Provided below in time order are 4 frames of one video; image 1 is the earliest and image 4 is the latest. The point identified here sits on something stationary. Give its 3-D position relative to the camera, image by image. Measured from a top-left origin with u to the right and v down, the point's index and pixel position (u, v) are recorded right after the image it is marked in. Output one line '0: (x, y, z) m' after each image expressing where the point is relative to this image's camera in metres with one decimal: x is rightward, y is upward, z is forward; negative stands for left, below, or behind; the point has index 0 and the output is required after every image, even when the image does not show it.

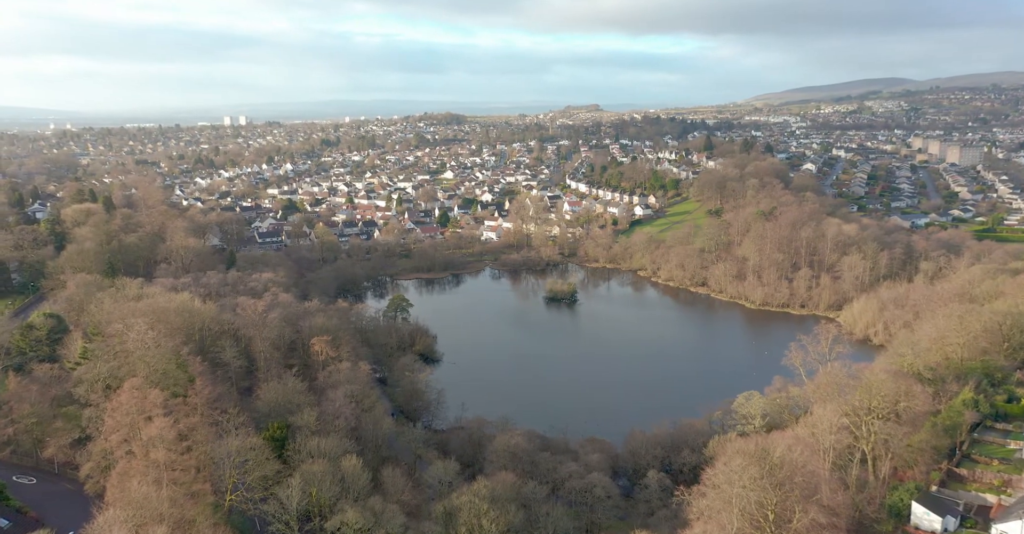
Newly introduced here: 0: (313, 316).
0: (-5.5, -1.4, +19.5) m
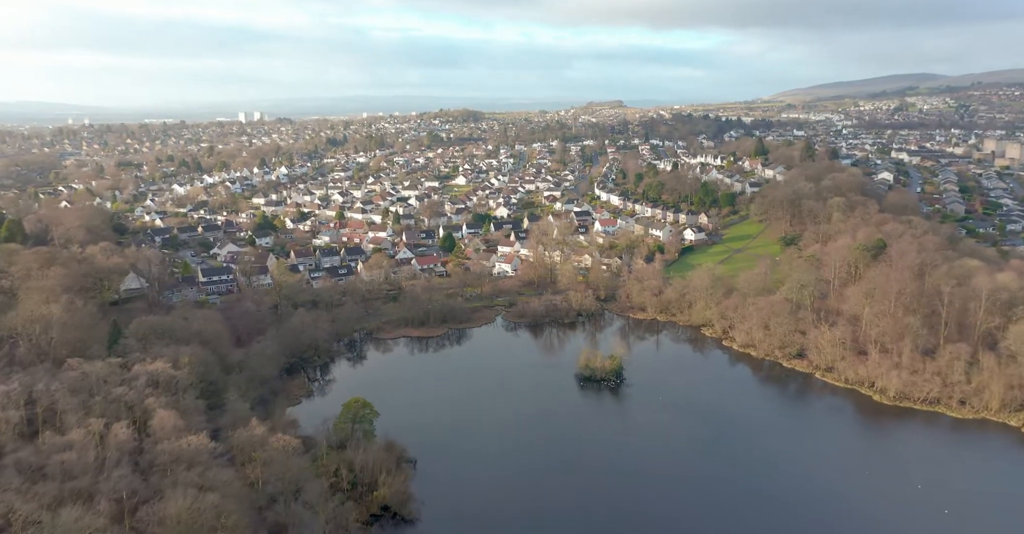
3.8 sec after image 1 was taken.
0: (-5.1, -3.3, +11.2) m
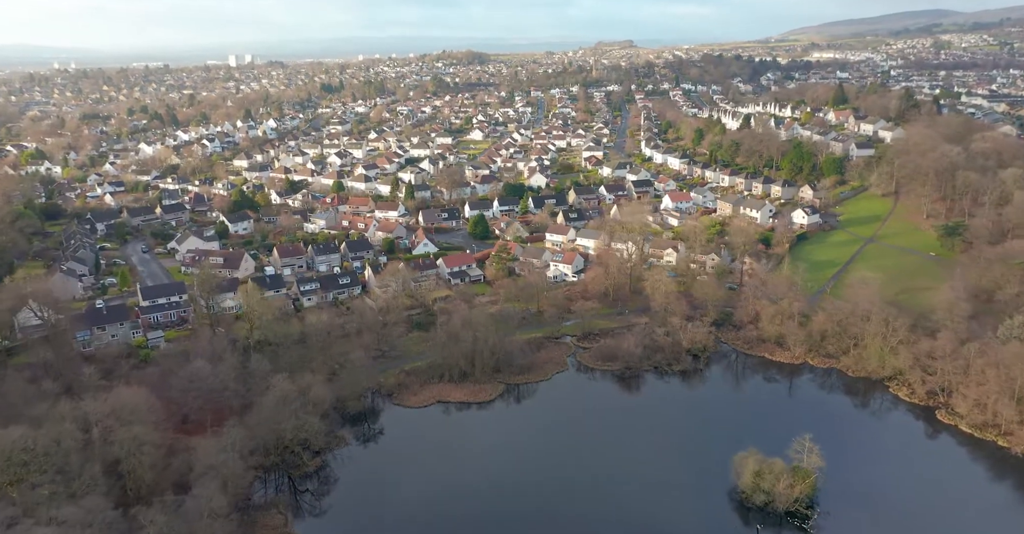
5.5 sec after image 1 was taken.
0: (-3.1, -5.0, +3.0) m
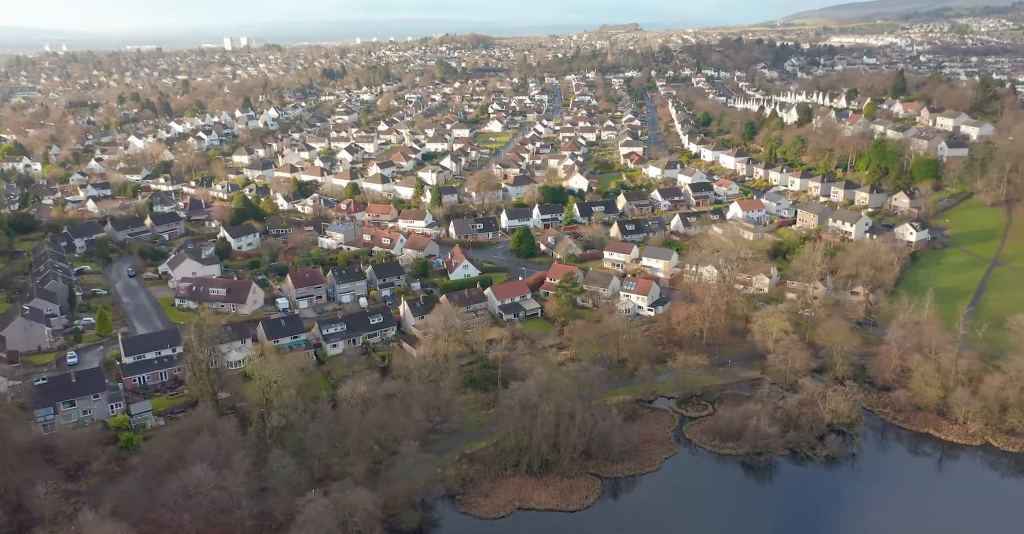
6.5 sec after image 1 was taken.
0: (-1.2, -6.3, -1.1) m
